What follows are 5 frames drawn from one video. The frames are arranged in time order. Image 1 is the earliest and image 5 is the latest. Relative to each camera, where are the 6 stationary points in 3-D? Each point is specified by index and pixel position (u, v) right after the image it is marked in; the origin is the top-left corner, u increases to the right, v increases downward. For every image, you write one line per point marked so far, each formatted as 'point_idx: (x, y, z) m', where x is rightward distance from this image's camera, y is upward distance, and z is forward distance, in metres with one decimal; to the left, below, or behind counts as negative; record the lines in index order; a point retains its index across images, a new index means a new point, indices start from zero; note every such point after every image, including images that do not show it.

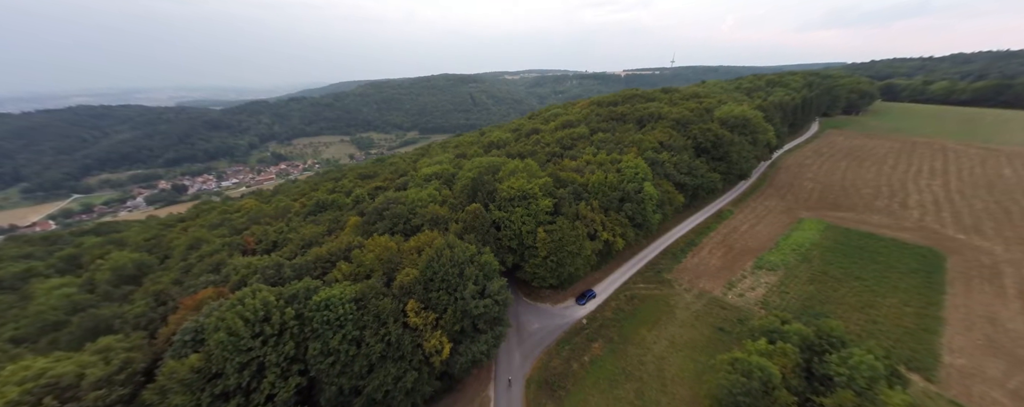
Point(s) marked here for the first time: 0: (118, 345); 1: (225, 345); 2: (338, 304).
0: (-25.1, -9.0, +18.3) m
1: (-16.9, -8.3, +16.8) m
2: (-11.9, -6.8, +19.6) m
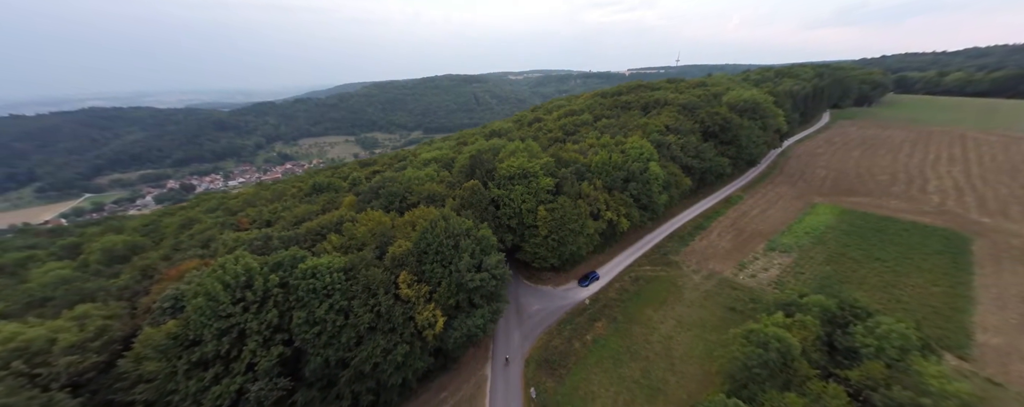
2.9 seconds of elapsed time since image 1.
0: (-25.3, -6.6, +17.5) m
1: (-17.1, -5.9, +15.9) m
2: (-12.1, -4.4, +18.6) m
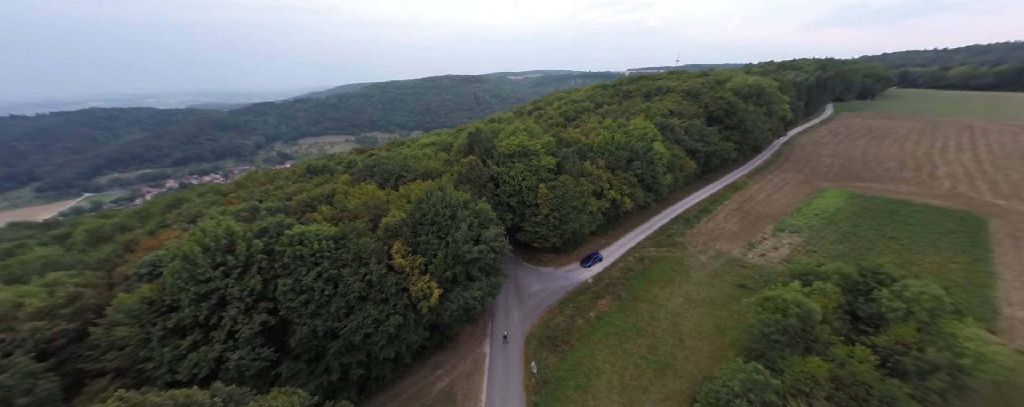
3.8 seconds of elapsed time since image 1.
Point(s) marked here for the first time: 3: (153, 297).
0: (-25.3, -4.4, +16.4) m
1: (-17.1, -3.6, +14.8) m
2: (-12.1, -2.1, +17.5) m
3: (-18.6, -4.8, +14.9) m
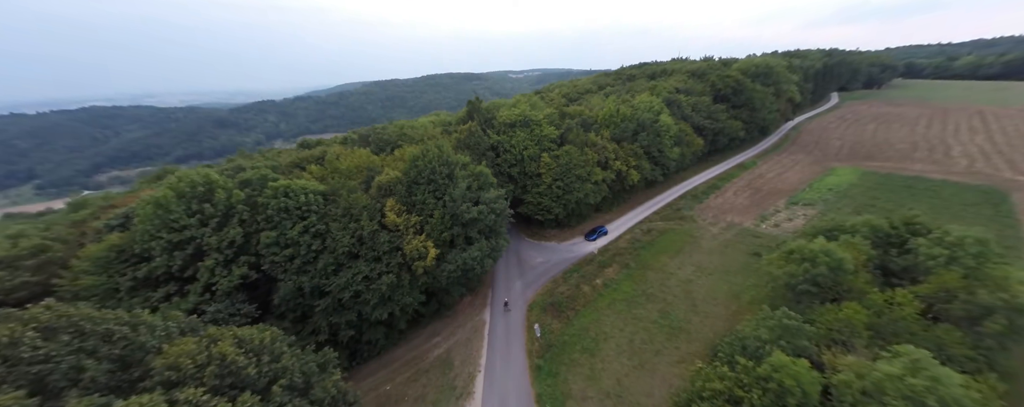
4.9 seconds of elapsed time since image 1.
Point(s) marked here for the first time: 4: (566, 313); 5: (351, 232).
0: (-25.2, -1.6, +15.2) m
1: (-17.0, -0.9, +13.6) m
2: (-12.0, +0.7, +16.3) m
3: (-18.5, -2.0, +13.7) m
4: (+3.6, -7.3, +19.0) m
5: (-9.1, -1.7, +16.4) m
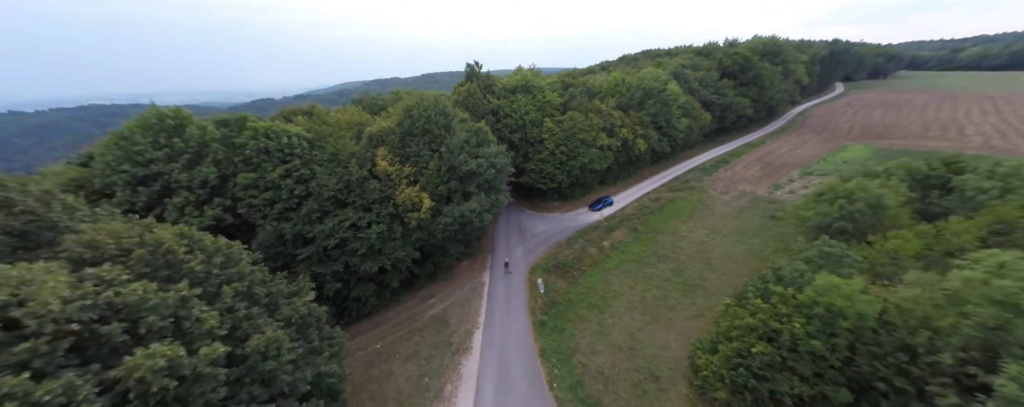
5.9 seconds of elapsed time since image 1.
0: (-25.2, +1.3, +13.9) m
1: (-16.9, +2.1, +12.3) m
2: (-11.9, +3.6, +14.9) m
3: (-18.5, +0.9, +12.4) m
4: (+3.6, -4.4, +17.7) m
5: (-9.1, +1.3, +15.1) m
